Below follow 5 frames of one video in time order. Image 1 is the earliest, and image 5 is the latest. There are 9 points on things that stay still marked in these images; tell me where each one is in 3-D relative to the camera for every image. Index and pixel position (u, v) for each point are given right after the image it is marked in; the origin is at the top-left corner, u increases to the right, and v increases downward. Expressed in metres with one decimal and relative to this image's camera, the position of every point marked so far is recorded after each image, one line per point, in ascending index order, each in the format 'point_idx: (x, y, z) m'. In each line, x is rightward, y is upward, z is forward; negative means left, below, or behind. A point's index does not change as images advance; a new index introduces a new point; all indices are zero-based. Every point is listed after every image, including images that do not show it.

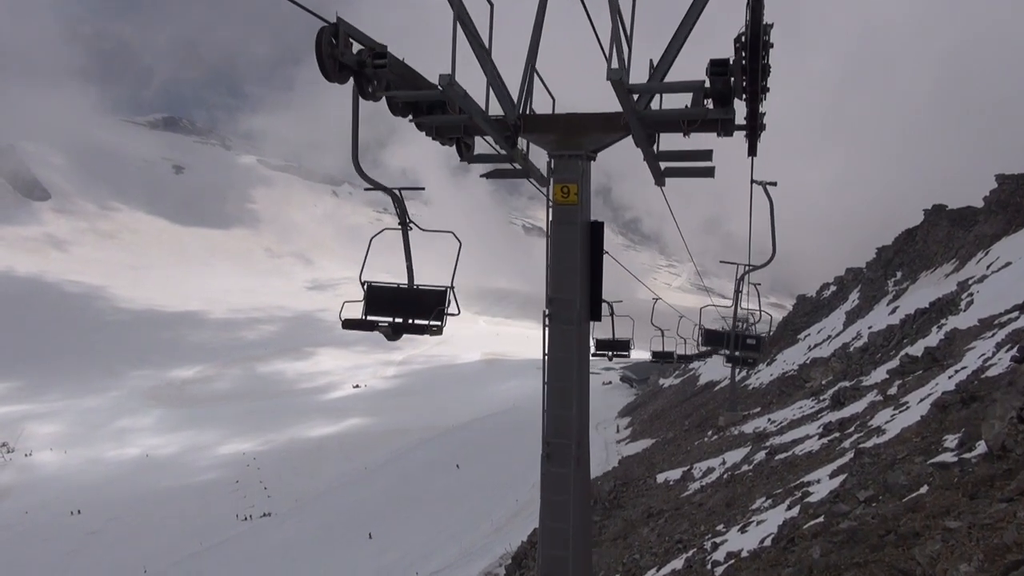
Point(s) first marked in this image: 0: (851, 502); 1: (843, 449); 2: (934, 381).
0: (+3.9, -2.5, +7.4) m
1: (+5.8, -2.8, +11.2) m
2: (+7.8, -1.7, +11.7) m
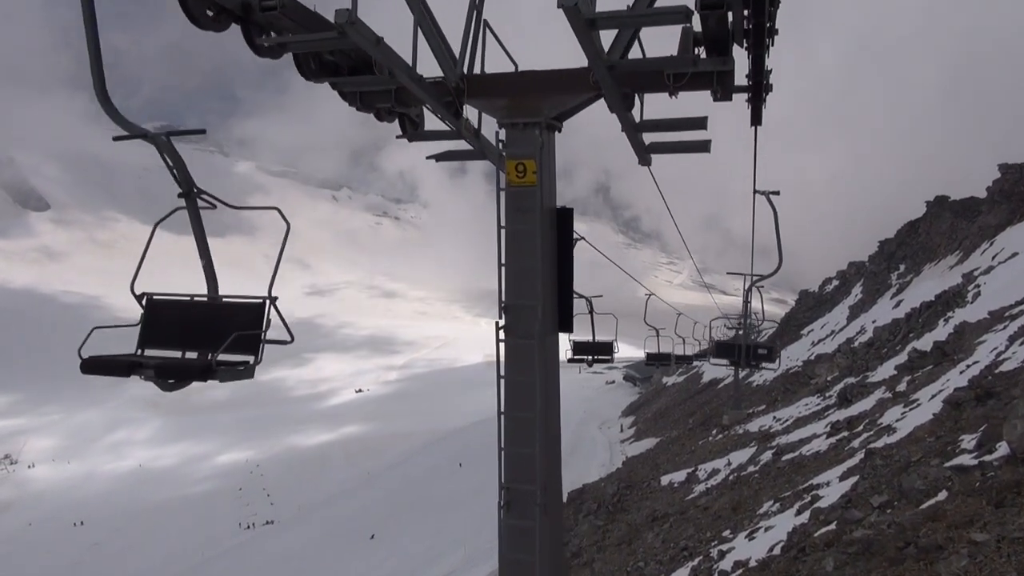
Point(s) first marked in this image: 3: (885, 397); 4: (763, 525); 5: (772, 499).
0: (+3.9, -2.4, +7.0) m
1: (+5.8, -2.7, +10.8) m
2: (+7.7, -1.6, +11.3) m
3: (+7.5, -2.2, +12.8) m
4: (+3.7, -3.5, +9.3) m
5: (+4.4, -3.6, +10.7) m
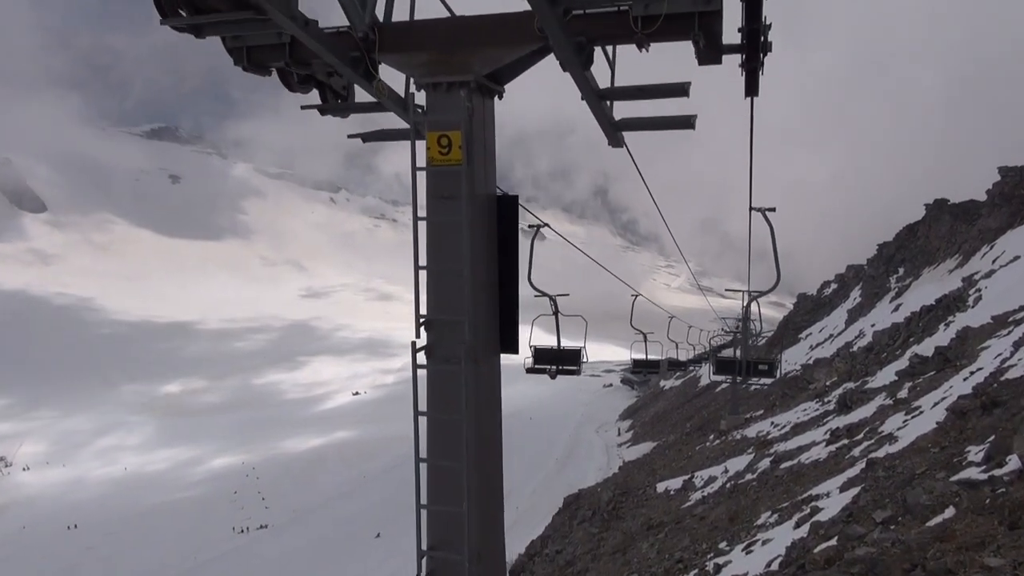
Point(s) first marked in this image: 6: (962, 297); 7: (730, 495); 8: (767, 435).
0: (+3.7, -2.5, +6.7) m
1: (+5.6, -2.8, +10.5) m
2: (+7.5, -1.7, +11.0) m
3: (+7.4, -2.3, +12.5) m
4: (+3.5, -3.5, +9.0) m
5: (+4.2, -3.6, +10.4) m
6: (+12.8, -0.2, +18.2) m
7: (+4.4, -4.2, +12.9) m
8: (+7.0, -4.0, +17.5) m
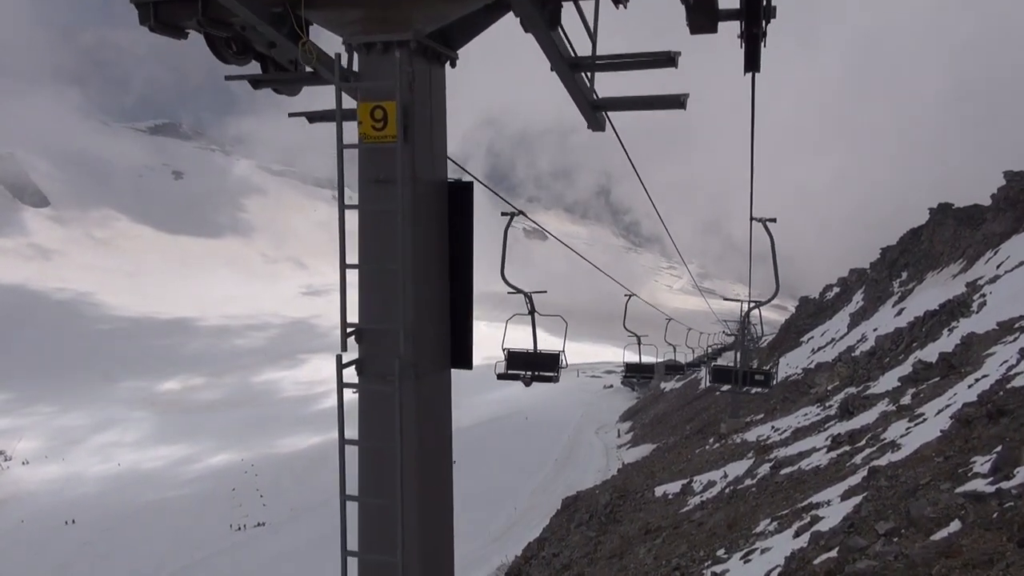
0: (+3.6, -2.5, +6.5) m
1: (+5.5, -2.9, +10.3) m
2: (+7.5, -1.8, +10.8) m
3: (+7.3, -2.4, +12.3) m
4: (+3.4, -3.6, +8.8) m
5: (+4.1, -3.7, +10.2) m
6: (+12.8, -0.4, +17.9) m
7: (+4.3, -4.2, +12.7) m
8: (+6.9, -4.1, +17.3) m
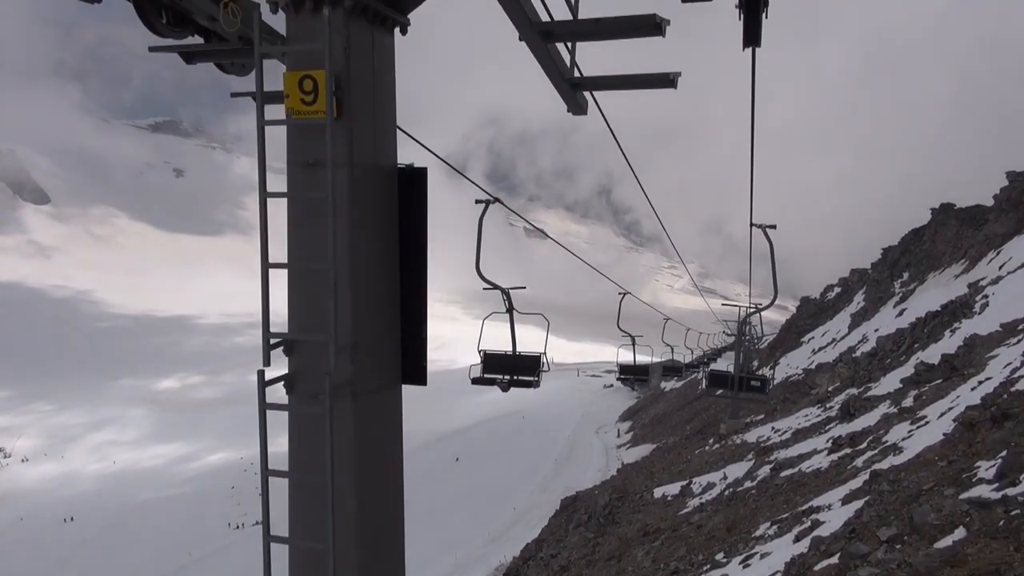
0: (+3.6, -2.5, +6.3) m
1: (+5.5, -2.9, +10.2) m
2: (+7.4, -1.8, +10.7) m
3: (+7.2, -2.4, +12.2) m
4: (+3.4, -3.6, +8.7) m
5: (+4.1, -3.7, +10.1) m
6: (+12.7, -0.4, +17.8) m
7: (+4.2, -4.2, +12.5) m
8: (+6.9, -4.1, +17.2) m
